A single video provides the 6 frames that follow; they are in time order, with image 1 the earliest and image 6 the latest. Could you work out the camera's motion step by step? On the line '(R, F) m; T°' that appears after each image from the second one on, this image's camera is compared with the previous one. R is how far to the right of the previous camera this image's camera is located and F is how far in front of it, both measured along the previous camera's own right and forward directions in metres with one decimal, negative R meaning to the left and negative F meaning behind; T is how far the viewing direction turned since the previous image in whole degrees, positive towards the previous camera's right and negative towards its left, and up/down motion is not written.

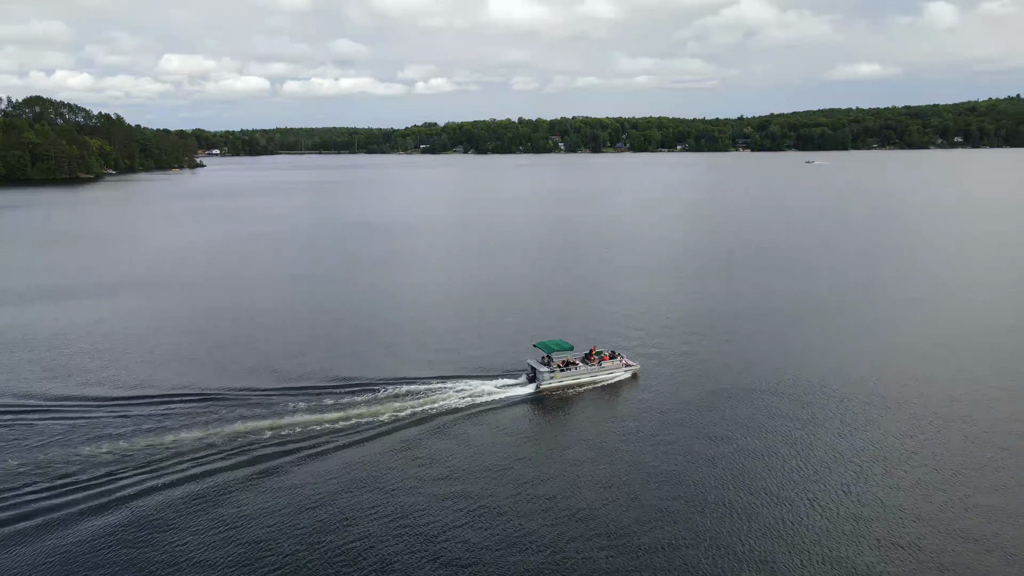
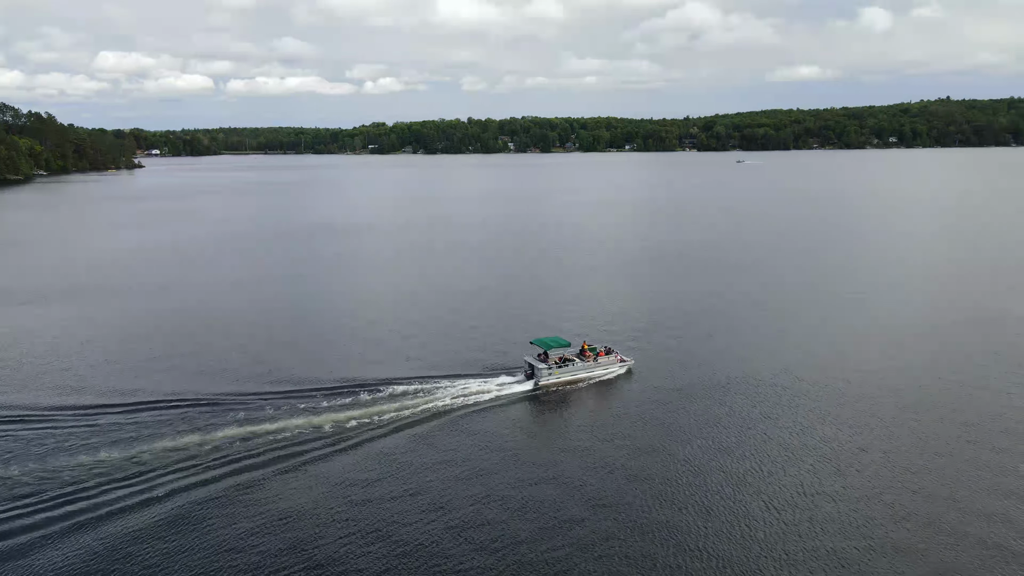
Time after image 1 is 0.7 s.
(-1.8, -0.6) m; +4°
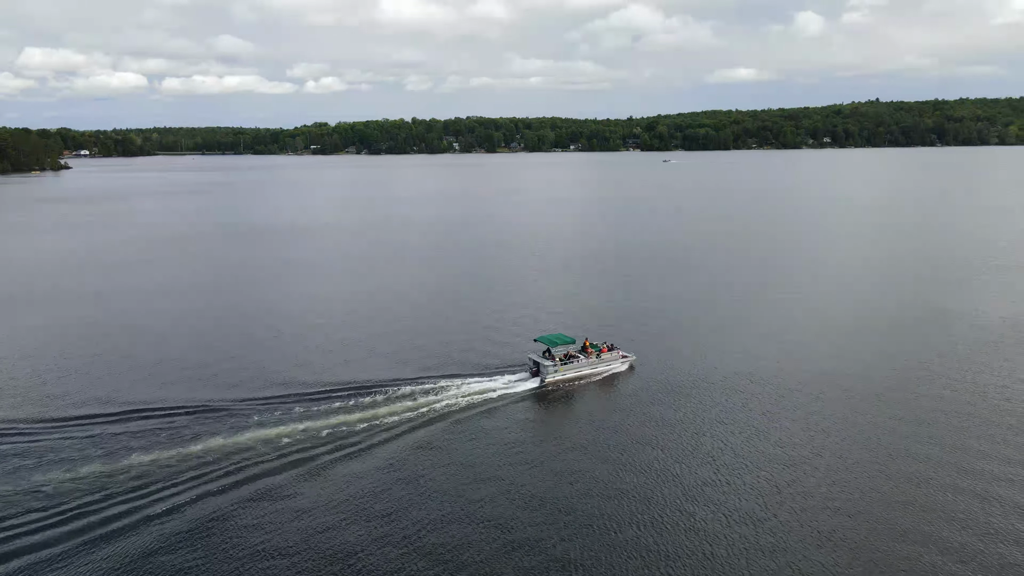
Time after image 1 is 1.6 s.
(-2.3, -0.5) m; +4°
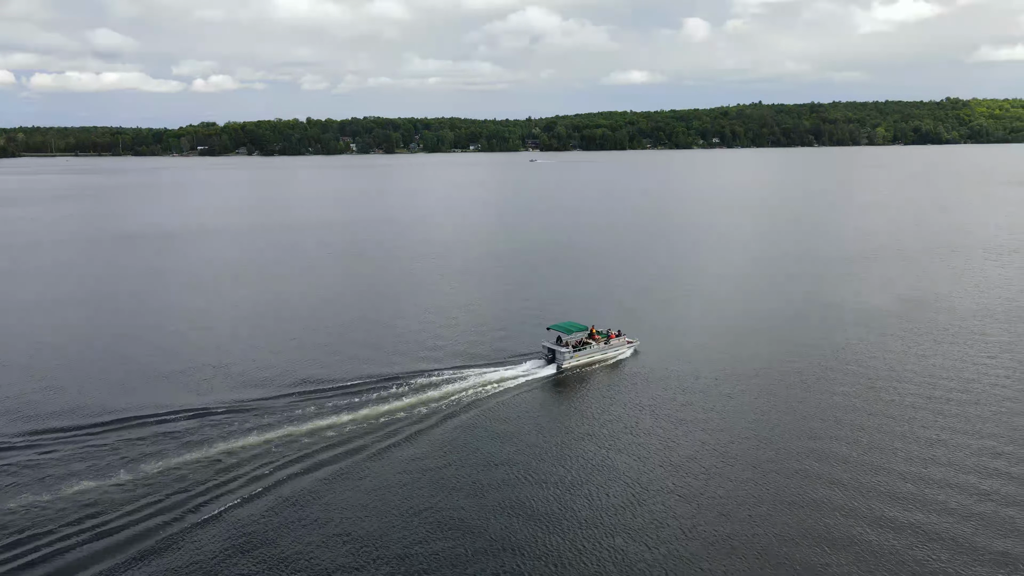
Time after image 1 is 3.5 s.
(-4.8, -1.3) m; +8°
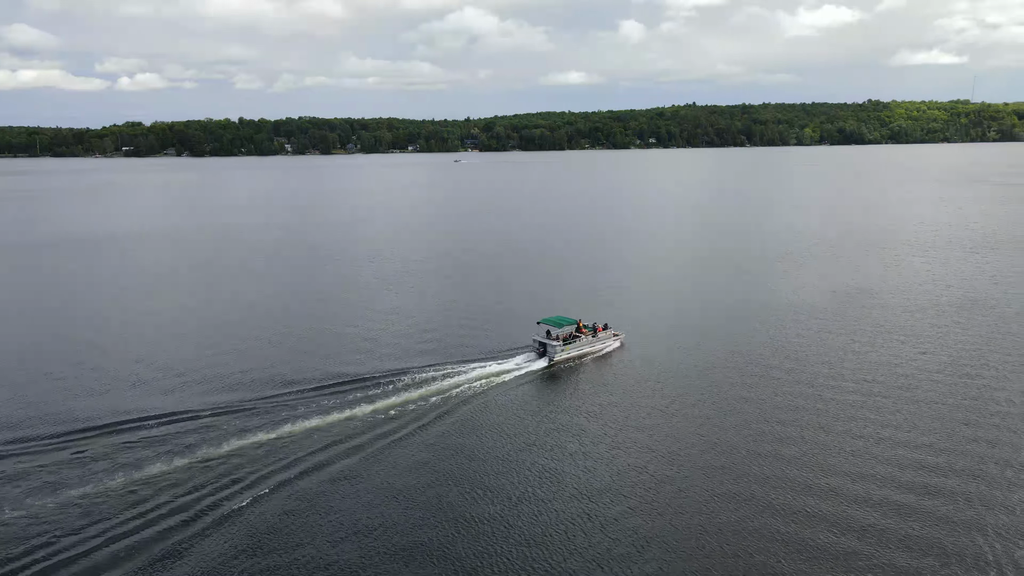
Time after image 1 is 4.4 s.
(-2.2, -0.6) m; +5°
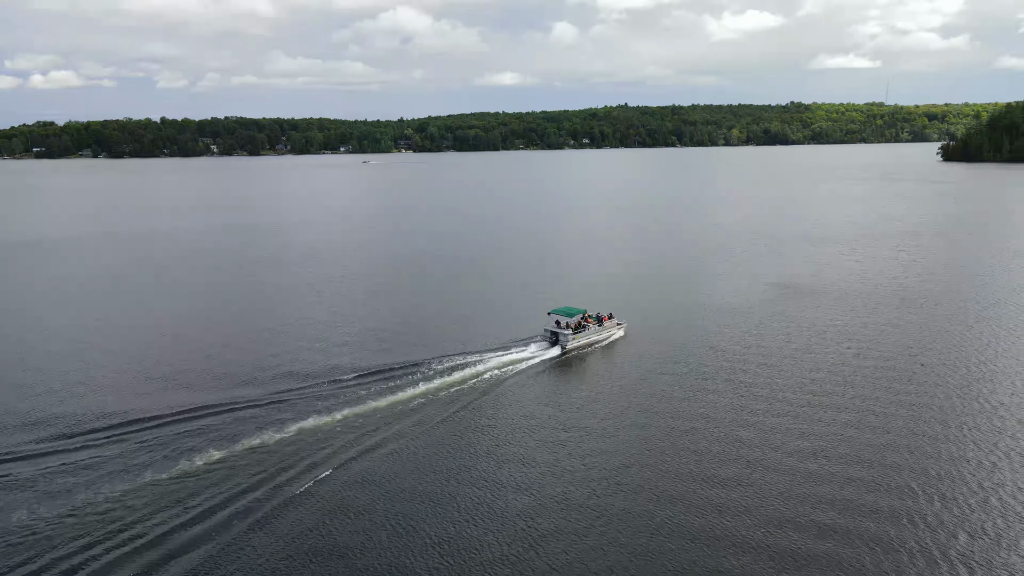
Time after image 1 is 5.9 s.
(-3.4, -0.6) m; +5°
